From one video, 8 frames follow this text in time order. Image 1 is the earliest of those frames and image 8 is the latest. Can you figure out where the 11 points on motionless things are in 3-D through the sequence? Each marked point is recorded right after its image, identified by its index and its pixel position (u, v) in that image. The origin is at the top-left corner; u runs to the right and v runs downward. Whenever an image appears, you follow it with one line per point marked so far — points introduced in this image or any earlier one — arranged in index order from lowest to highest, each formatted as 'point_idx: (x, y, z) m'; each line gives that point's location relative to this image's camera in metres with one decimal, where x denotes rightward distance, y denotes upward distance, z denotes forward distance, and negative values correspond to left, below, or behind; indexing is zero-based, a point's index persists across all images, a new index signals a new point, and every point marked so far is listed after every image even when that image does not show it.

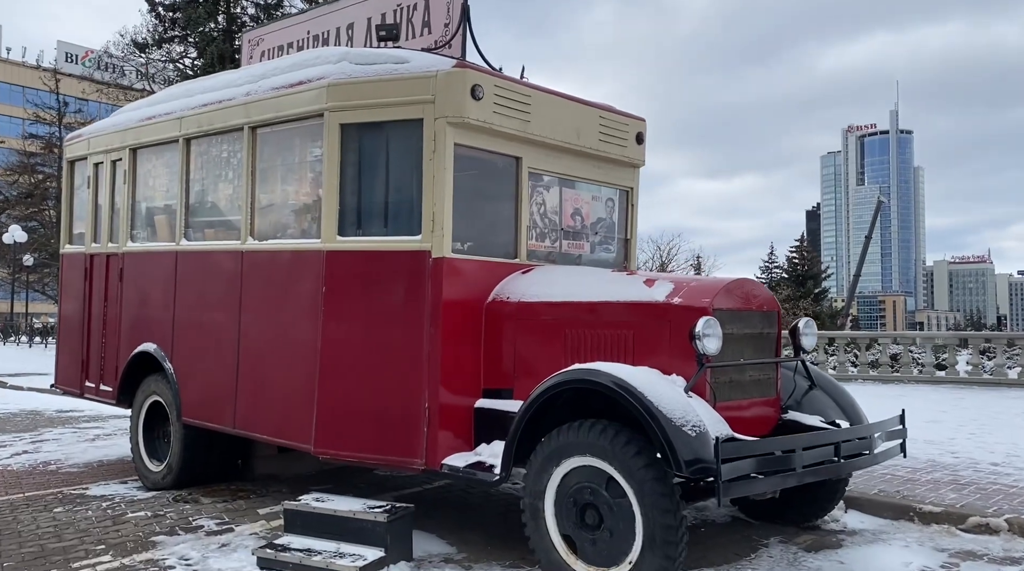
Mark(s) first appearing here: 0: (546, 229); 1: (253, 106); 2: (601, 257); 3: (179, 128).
0: (+0.2, +0.4, +5.8) m
1: (-1.8, +1.3, +6.1) m
2: (+0.7, +0.2, +6.3) m
3: (-2.6, +1.2, +6.8) m
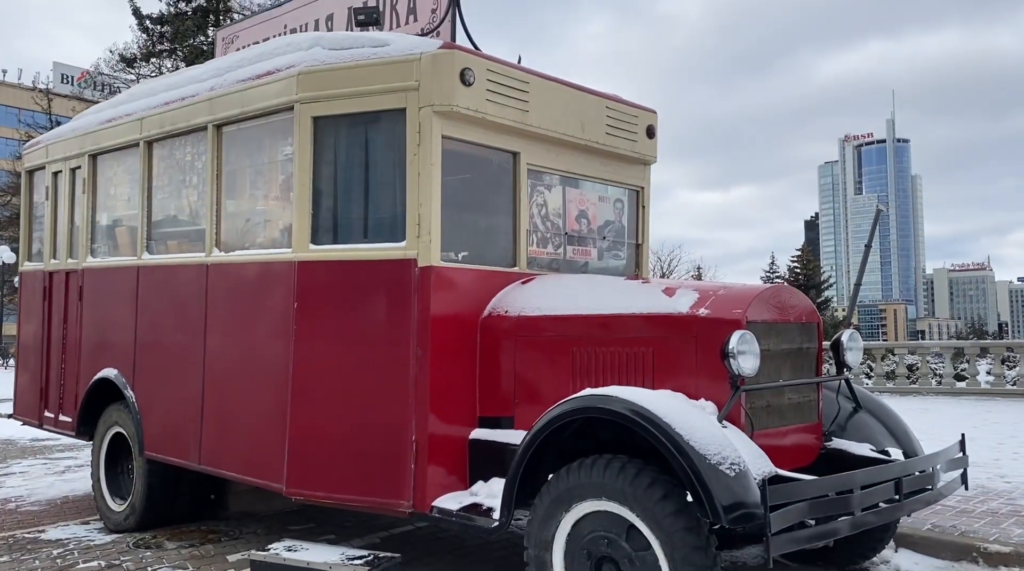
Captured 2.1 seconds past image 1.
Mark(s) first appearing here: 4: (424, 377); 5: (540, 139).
0: (+0.2, +0.3, +5.2) m
1: (-1.8, +1.2, +5.4) m
2: (+0.6, +0.1, +5.6) m
3: (-2.6, +1.1, +6.1) m
4: (-0.5, -0.5, +4.5) m
5: (+0.2, +0.9, +5.1) m
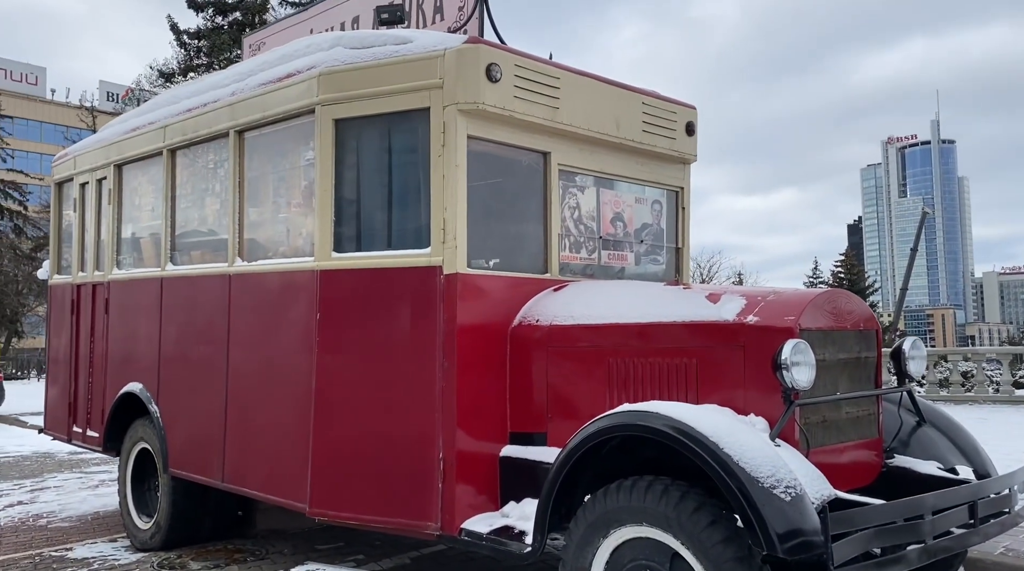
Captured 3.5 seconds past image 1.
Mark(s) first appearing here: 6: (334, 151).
0: (+0.4, +0.3, +4.9) m
1: (-1.7, +1.1, +5.3) m
2: (+0.8, +0.1, +5.3) m
3: (-2.4, +1.0, +6.0) m
4: (-0.3, -0.5, +4.2) m
5: (+0.3, +0.8, +4.8) m
6: (-0.9, +0.7, +4.6) m
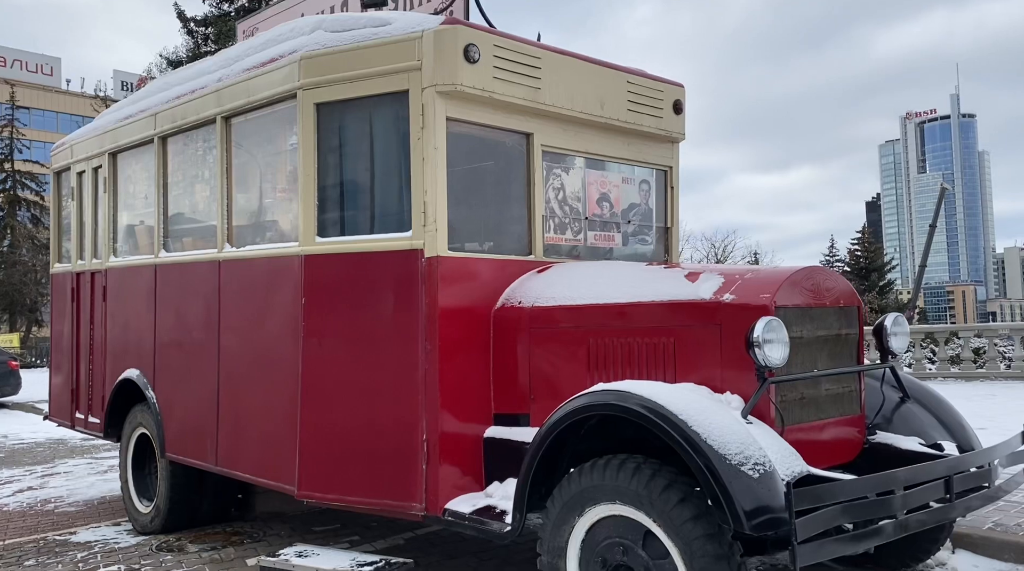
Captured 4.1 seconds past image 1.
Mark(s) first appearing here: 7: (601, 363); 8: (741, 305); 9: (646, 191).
0: (+0.3, +0.4, +4.9) m
1: (-1.8, +1.2, +5.3) m
2: (+0.8, +0.2, +5.3) m
3: (-2.5, +1.1, +6.0) m
4: (-0.4, -0.4, +4.2) m
5: (+0.2, +0.9, +4.8) m
6: (-1.0, +0.8, +4.6) m
7: (+0.4, -0.4, +4.1) m
8: (+1.0, -0.1, +3.6) m
9: (+0.8, +0.6, +5.4) m
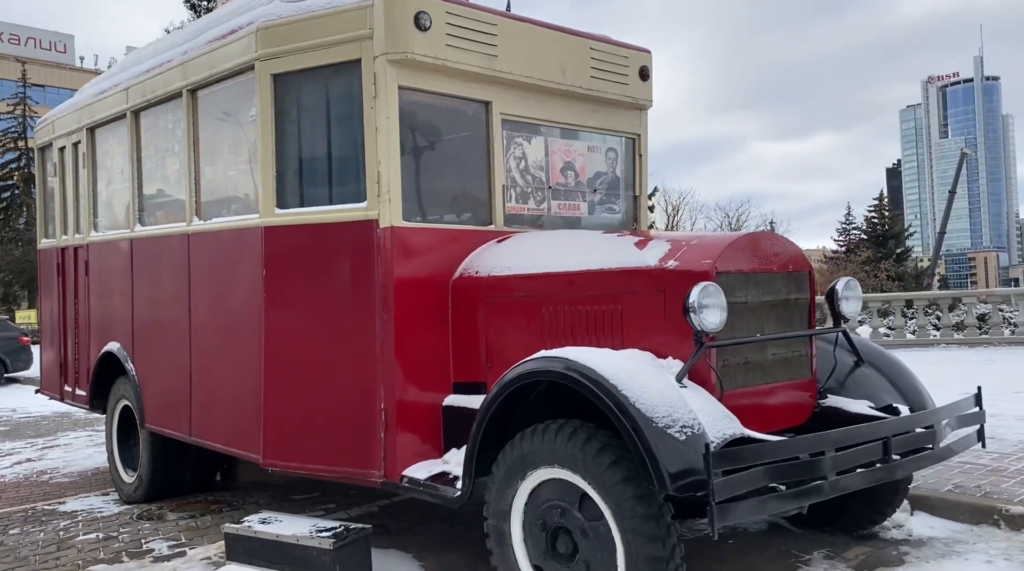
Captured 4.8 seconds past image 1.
0: (+0.1, +0.6, +4.9) m
1: (-2.0, +1.3, +5.3) m
2: (+0.6, +0.4, +5.3) m
3: (-2.7, +1.3, +6.0) m
4: (-0.6, -0.3, +4.3) m
5: (0.0, +1.1, +4.8) m
6: (-1.3, +1.0, +4.6) m
7: (+0.2, -0.2, +4.1) m
8: (+0.7, +0.1, +3.6) m
9: (+0.6, +0.8, +5.4) m
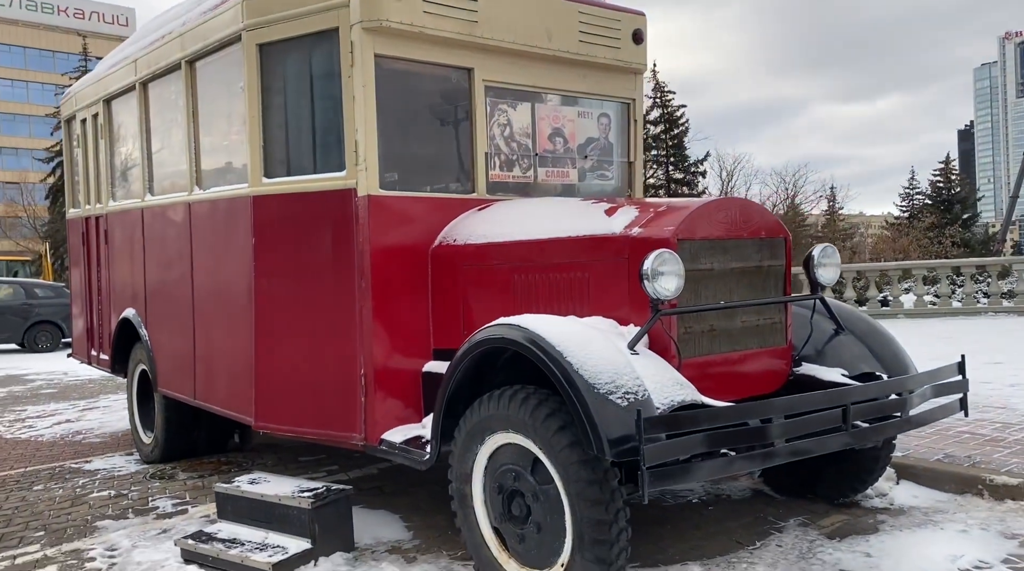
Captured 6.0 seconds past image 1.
0: (0.0, +0.7, +4.9) m
1: (-2.0, +1.5, +5.4) m
2: (+0.5, +0.6, +5.3) m
3: (-2.7, +1.5, +6.2) m
4: (-0.7, -0.1, +4.3) m
5: (-0.1, +1.3, +4.7) m
6: (-1.4, +1.1, +4.7) m
7: (+0.1, -0.1, +4.1) m
8: (+0.6, +0.2, +3.6) m
9: (+0.6, +1.0, +5.3) m
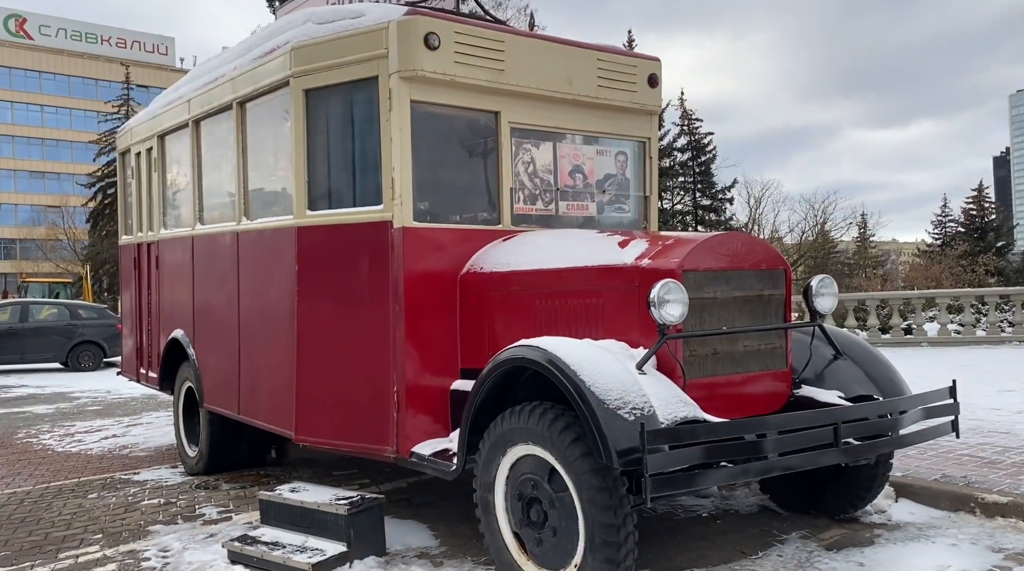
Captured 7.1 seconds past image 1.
0: (+0.2, +0.6, +5.3) m
1: (-1.9, +1.4, +5.9) m
2: (+0.7, +0.4, +5.6) m
3: (-2.5, +1.4, +6.7) m
4: (-0.6, -0.3, +4.7) m
5: (+0.1, +1.1, +5.1) m
6: (-1.2, +1.0, +5.2) m
7: (+0.2, -0.2, +4.5) m
8: (+0.7, +0.1, +4.0) m
9: (+0.7, +0.8, +5.7) m
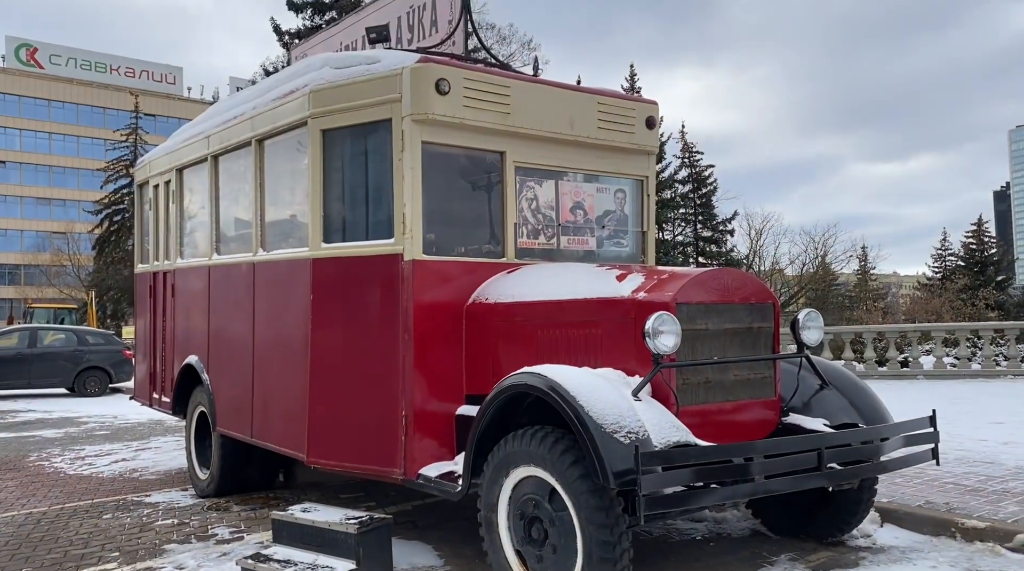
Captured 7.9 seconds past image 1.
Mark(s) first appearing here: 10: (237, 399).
0: (+0.2, +0.4, +5.5) m
1: (-1.8, +1.2, +6.2) m
2: (+0.7, +0.2, +5.9) m
3: (-2.5, +1.1, +7.0) m
4: (-0.6, -0.4, +5.0) m
5: (+0.1, +0.9, +5.4) m
6: (-1.2, +0.8, +5.5) m
7: (+0.2, -0.4, +4.7) m
8: (+0.7, -0.1, +4.2) m
9: (+0.8, +0.6, +6.0) m
10: (-2.1, -0.8, +6.5) m
